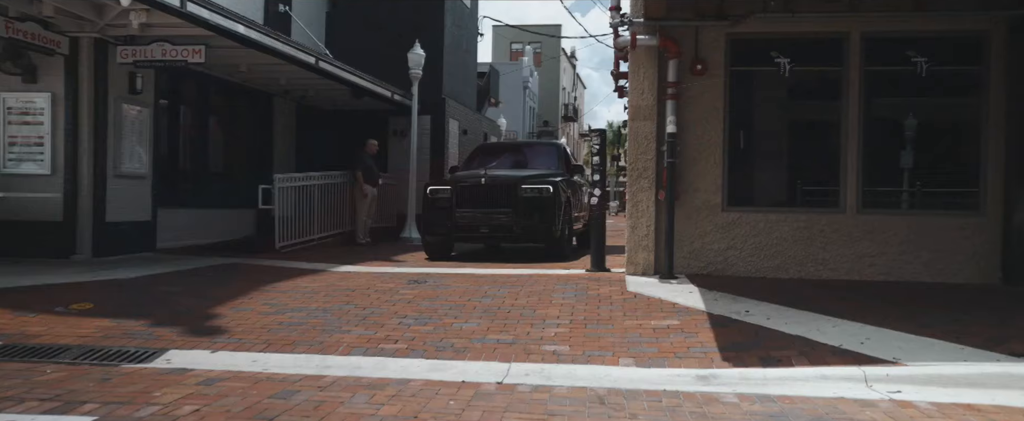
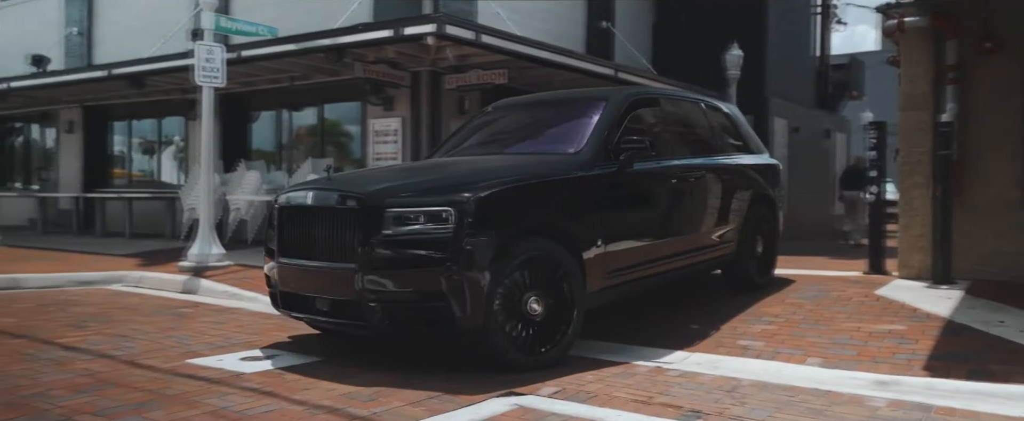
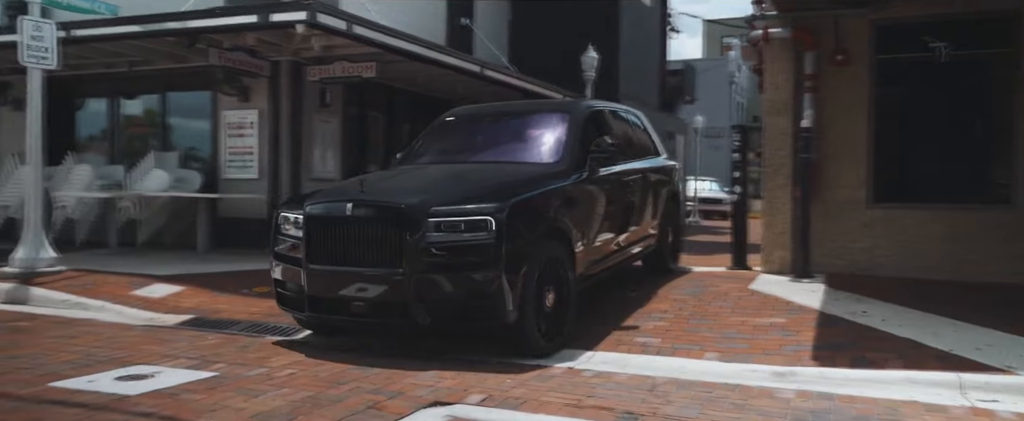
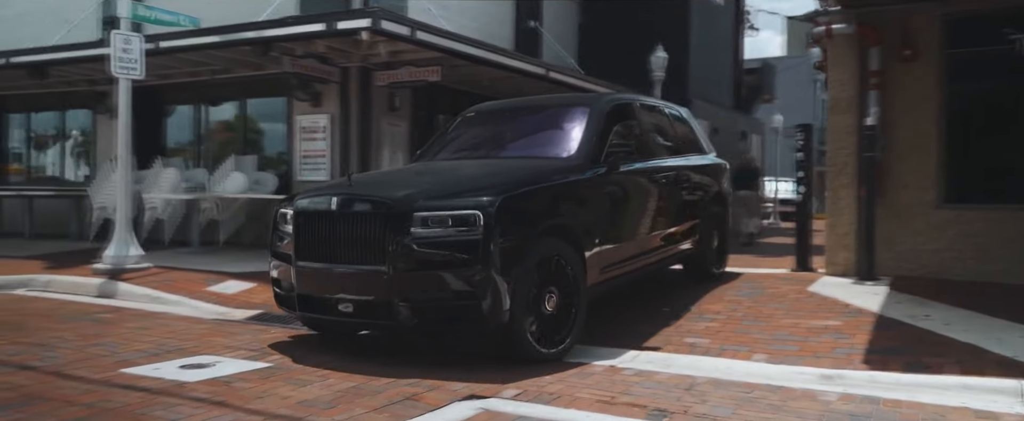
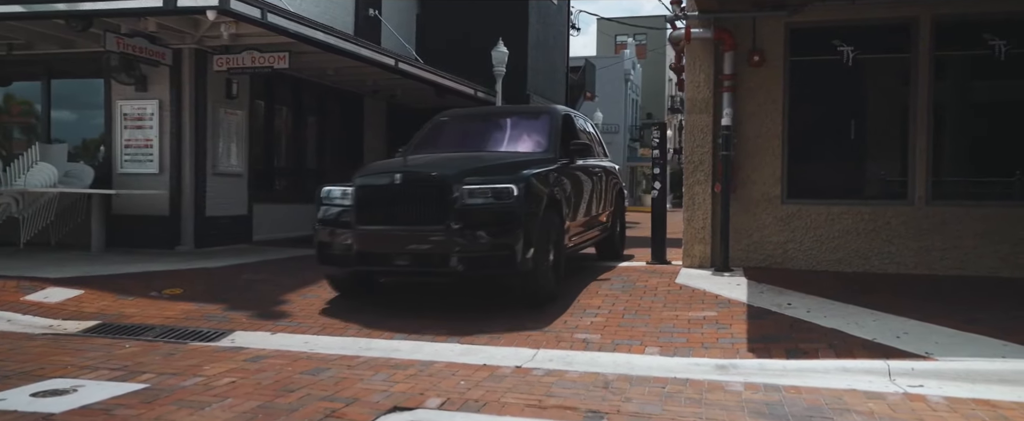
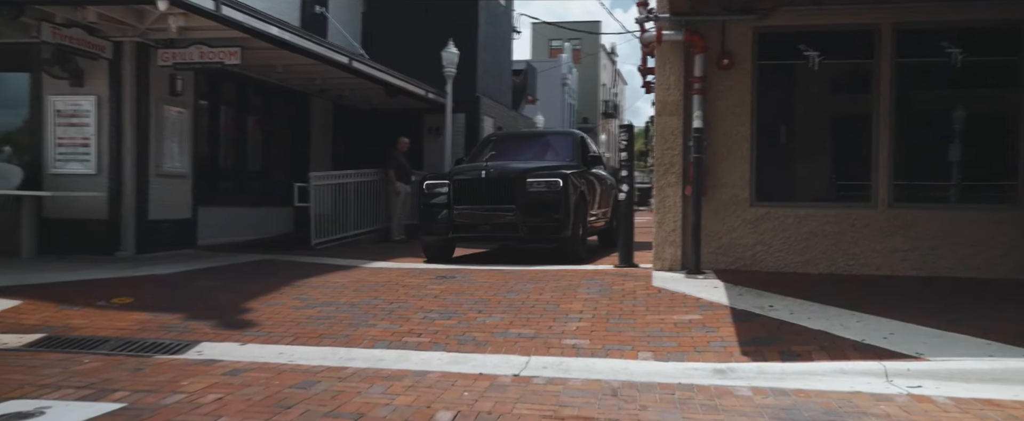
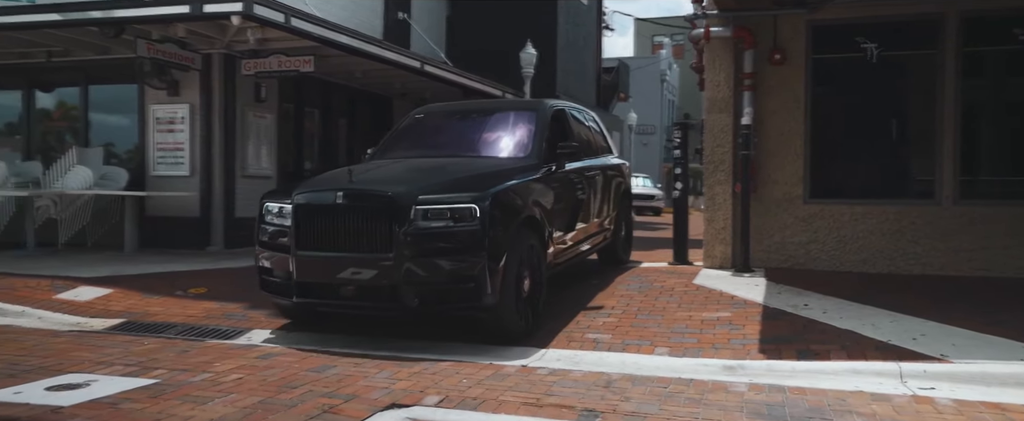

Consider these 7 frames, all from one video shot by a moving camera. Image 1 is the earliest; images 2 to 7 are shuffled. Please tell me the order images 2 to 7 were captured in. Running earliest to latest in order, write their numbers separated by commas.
6, 5, 7, 3, 4, 2
